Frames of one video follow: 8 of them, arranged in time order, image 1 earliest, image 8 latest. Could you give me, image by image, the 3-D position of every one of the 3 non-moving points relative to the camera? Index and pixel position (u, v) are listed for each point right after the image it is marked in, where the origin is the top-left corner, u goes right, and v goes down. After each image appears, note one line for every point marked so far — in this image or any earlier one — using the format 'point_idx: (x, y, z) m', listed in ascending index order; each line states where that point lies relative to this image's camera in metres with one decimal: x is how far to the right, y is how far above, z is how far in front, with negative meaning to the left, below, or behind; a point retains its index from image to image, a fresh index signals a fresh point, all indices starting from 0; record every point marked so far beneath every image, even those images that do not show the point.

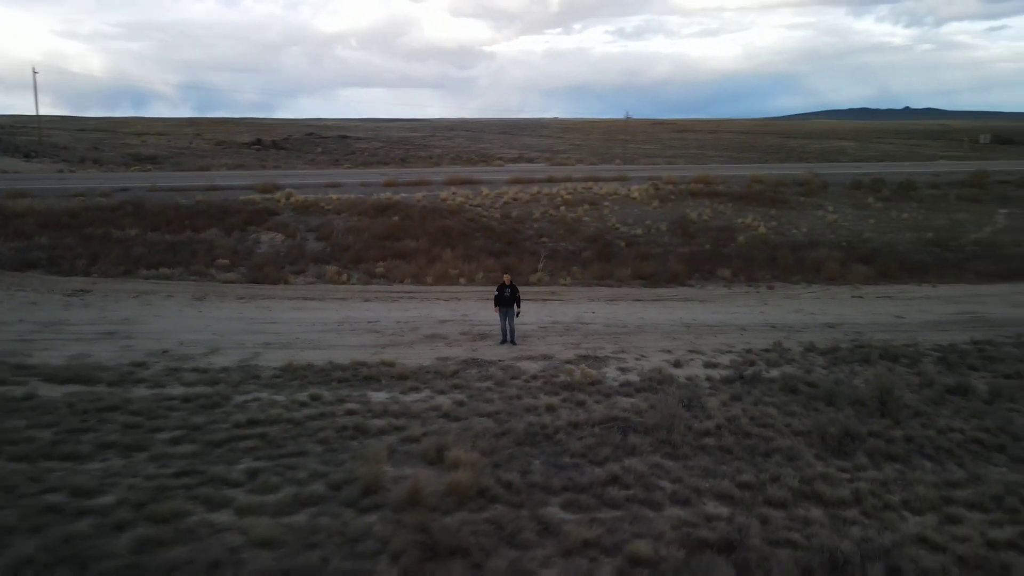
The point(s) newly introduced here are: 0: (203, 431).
0: (-3.9, -1.8, +9.2) m
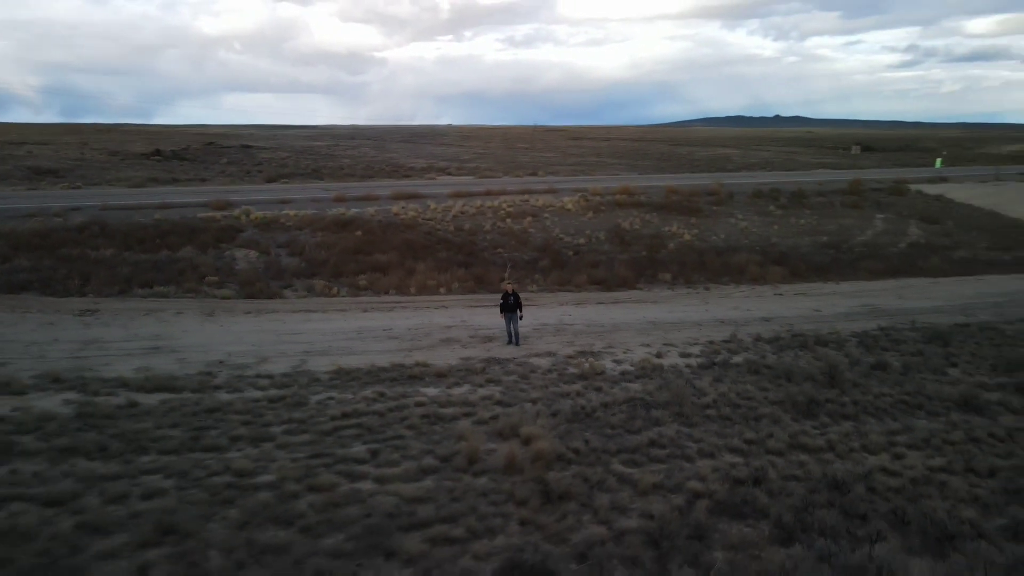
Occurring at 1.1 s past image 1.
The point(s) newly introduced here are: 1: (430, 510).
0: (-3.0, -2.1, +10.9) m
1: (-0.9, -2.6, +8.4) m
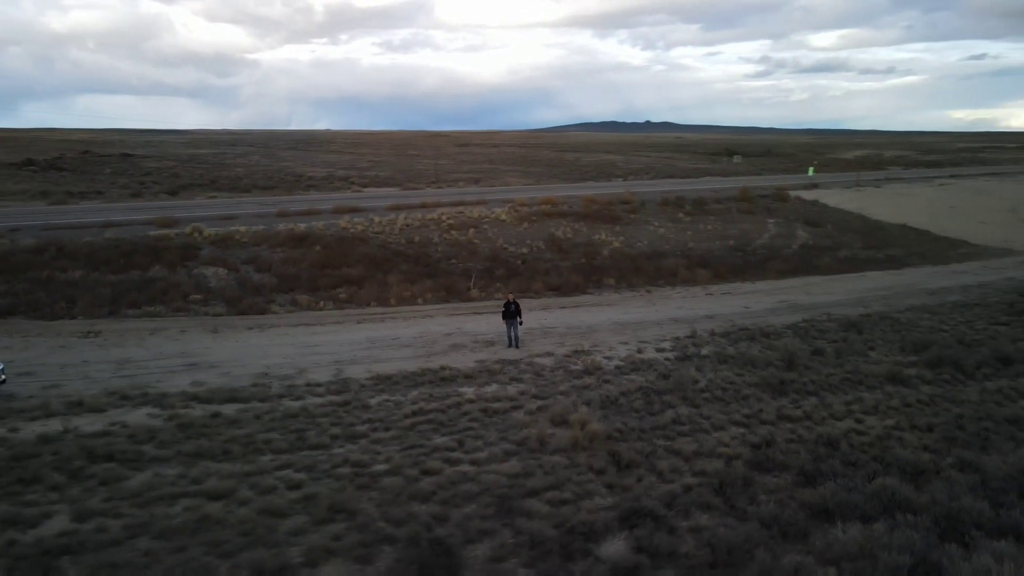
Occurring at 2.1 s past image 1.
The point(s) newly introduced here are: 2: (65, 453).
0: (-2.1, -2.3, +12.4) m
1: (+0.3, -2.7, +10.4) m
2: (-6.4, -2.4, +10.5) m
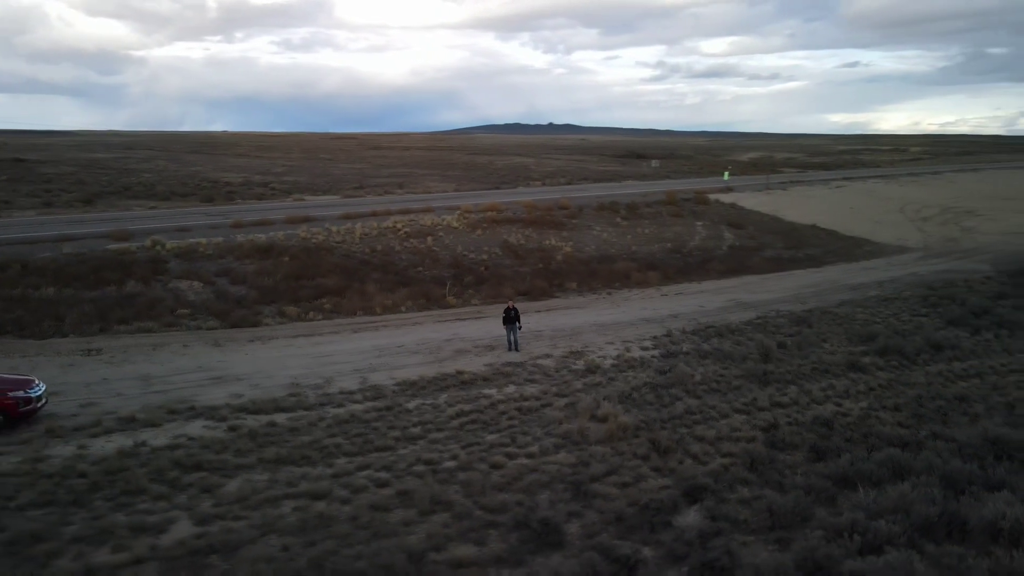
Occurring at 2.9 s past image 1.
0: (-1.4, -2.5, +13.4) m
1: (+1.3, -2.9, +11.7) m
2: (-5.4, -2.7, +11.0) m
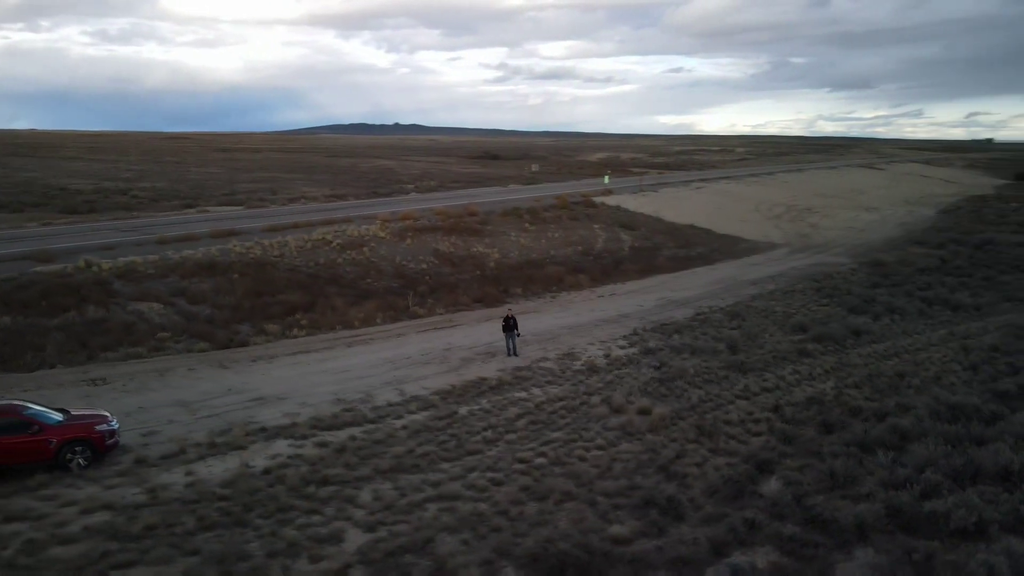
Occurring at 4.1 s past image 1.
0: (-0.2, -2.8, +14.7) m
1: (+2.8, -3.1, +13.5) m
2: (-3.6, -3.1, +11.5) m
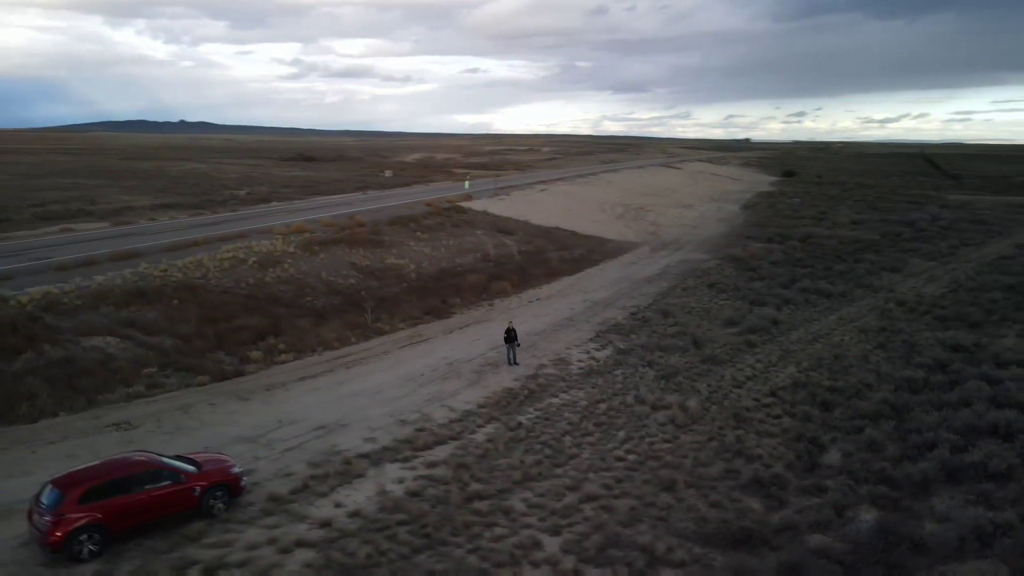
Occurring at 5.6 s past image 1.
0: (+1.4, -3.2, +16.2) m
1: (+4.6, -3.3, +15.8) m
2: (-1.1, -3.7, +12.3) m
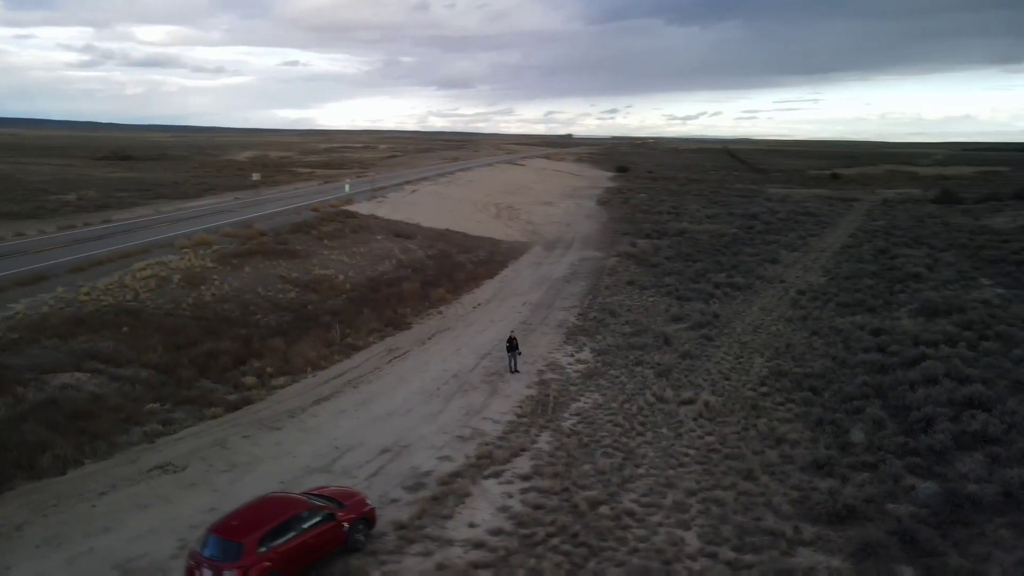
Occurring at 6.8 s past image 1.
0: (+2.7, -3.5, +17.4) m
1: (+5.9, -3.4, +17.6) m
2: (+1.1, -4.0, +13.0) m
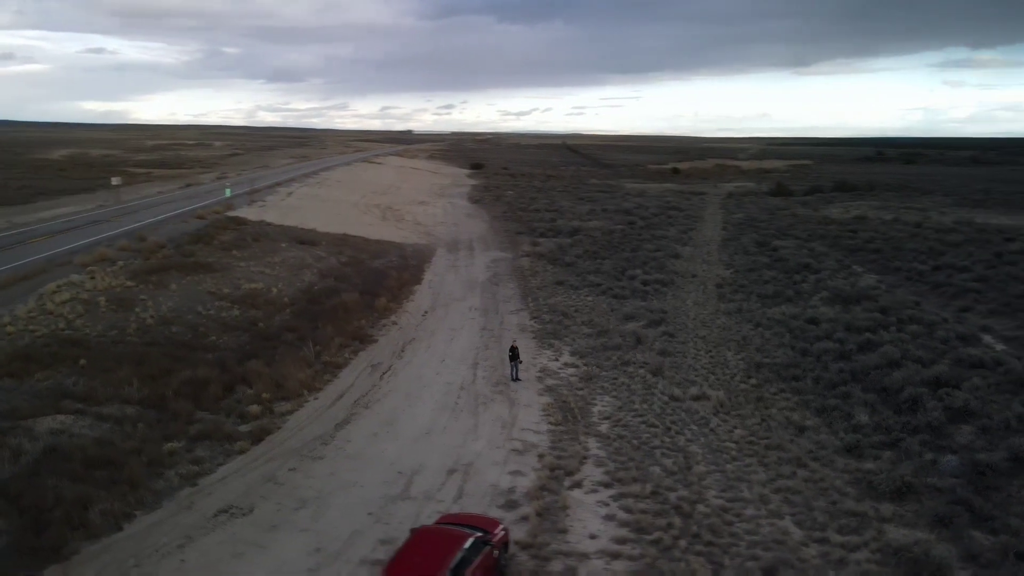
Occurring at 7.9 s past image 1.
0: (+3.8, -3.7, +18.4) m
1: (+7.0, -3.5, +19.3) m
2: (+3.1, -4.3, +13.8) m
